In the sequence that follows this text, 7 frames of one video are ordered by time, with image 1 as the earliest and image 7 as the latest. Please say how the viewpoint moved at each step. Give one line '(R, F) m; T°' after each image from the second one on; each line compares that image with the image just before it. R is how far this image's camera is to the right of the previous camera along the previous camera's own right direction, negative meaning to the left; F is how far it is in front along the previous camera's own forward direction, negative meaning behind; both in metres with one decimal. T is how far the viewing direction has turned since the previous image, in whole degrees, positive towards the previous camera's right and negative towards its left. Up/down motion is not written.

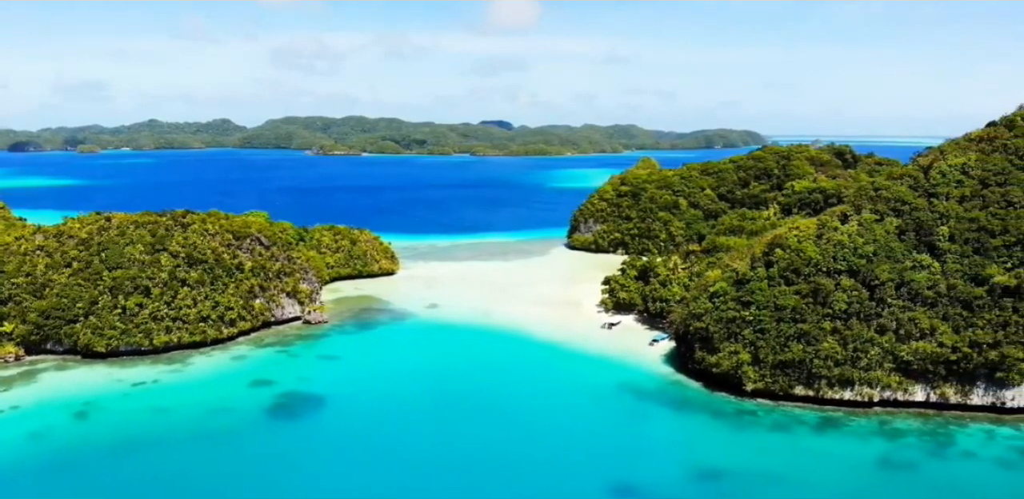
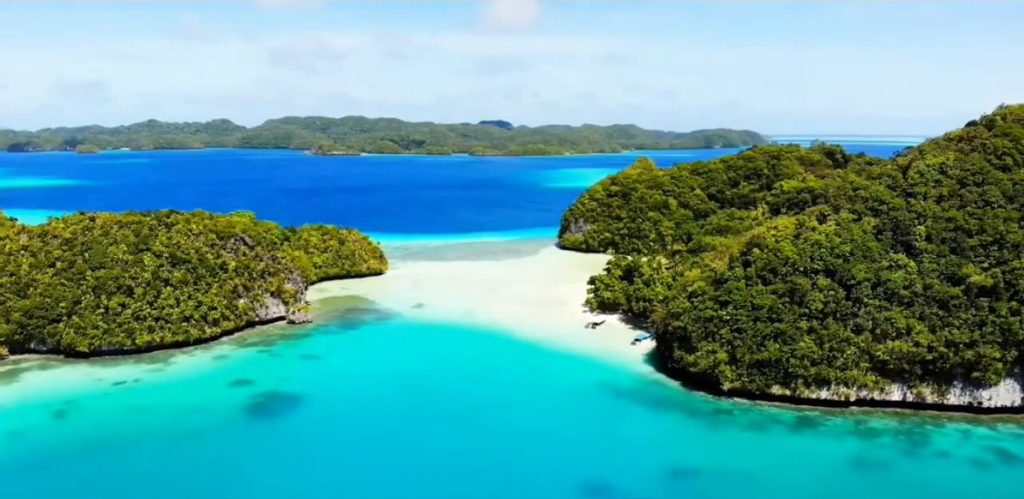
(+0.8, 0.0) m; 0°
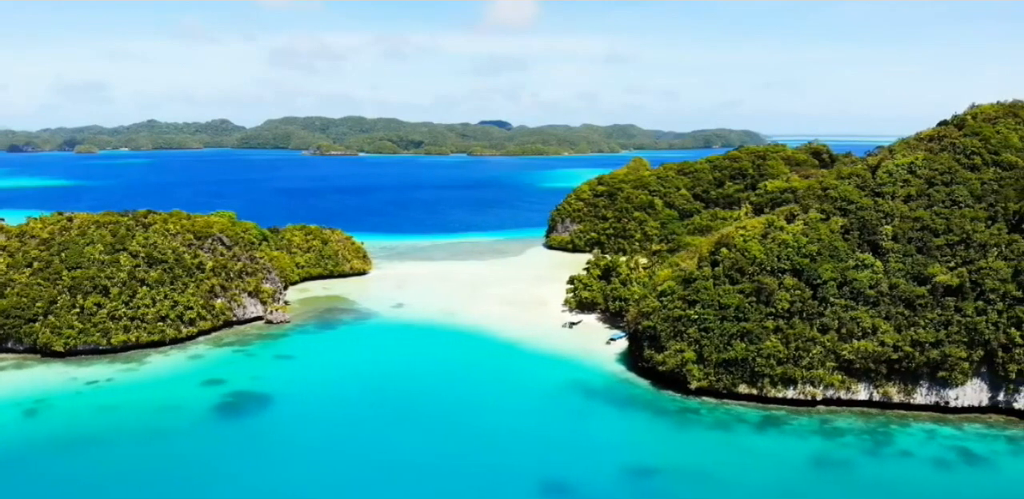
(+1.1, 0.0) m; 0°
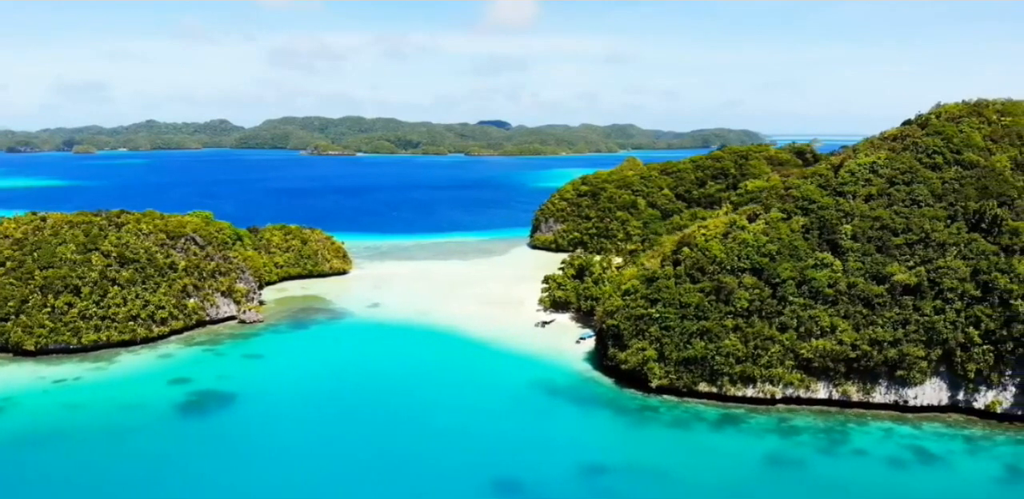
(+1.4, -0.1) m; 0°
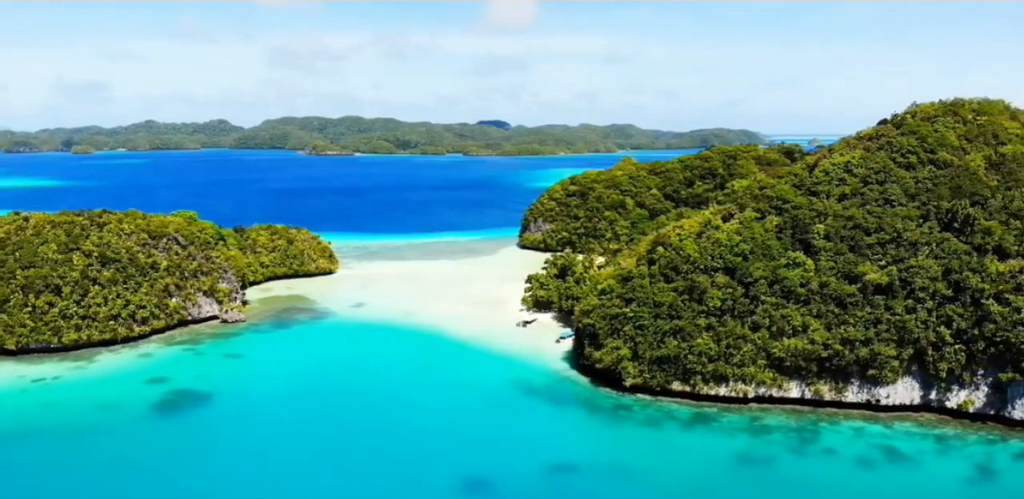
(+0.9, 0.0) m; 0°
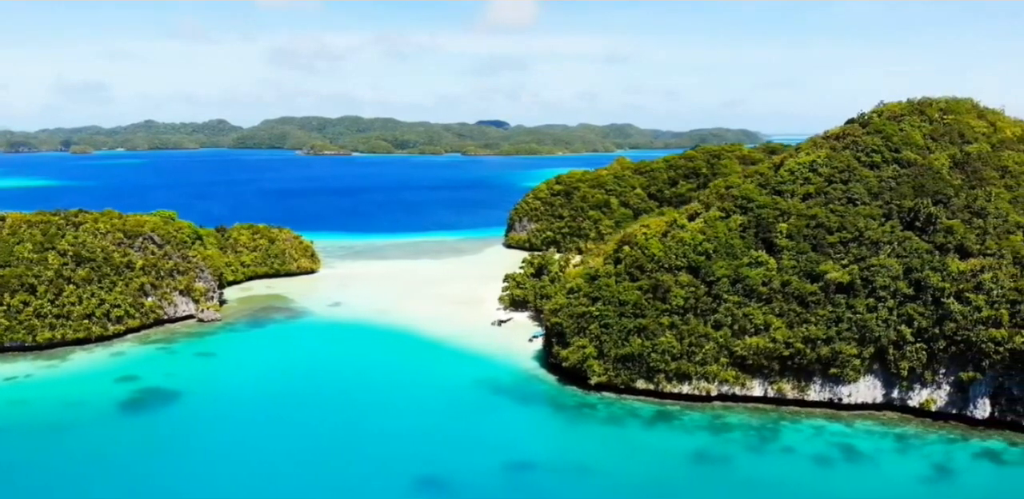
(+1.2, -0.1) m; 0°
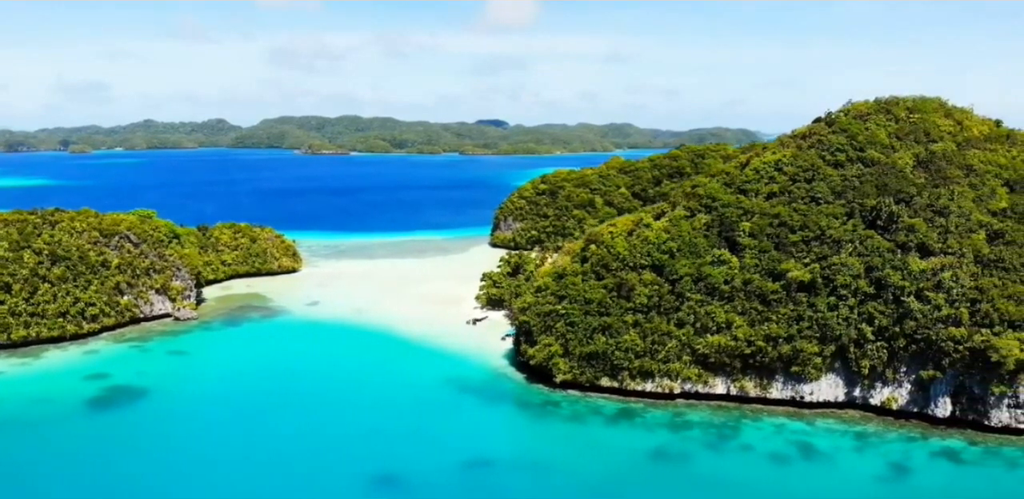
(+1.2, -0.1) m; 0°
